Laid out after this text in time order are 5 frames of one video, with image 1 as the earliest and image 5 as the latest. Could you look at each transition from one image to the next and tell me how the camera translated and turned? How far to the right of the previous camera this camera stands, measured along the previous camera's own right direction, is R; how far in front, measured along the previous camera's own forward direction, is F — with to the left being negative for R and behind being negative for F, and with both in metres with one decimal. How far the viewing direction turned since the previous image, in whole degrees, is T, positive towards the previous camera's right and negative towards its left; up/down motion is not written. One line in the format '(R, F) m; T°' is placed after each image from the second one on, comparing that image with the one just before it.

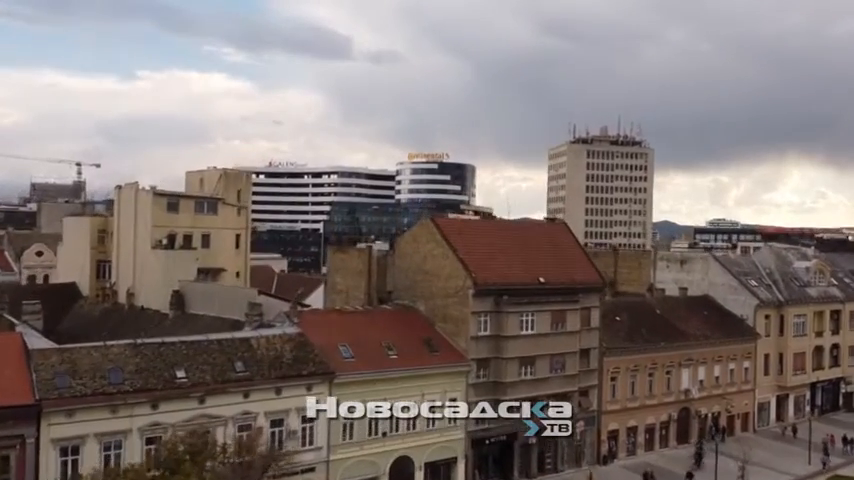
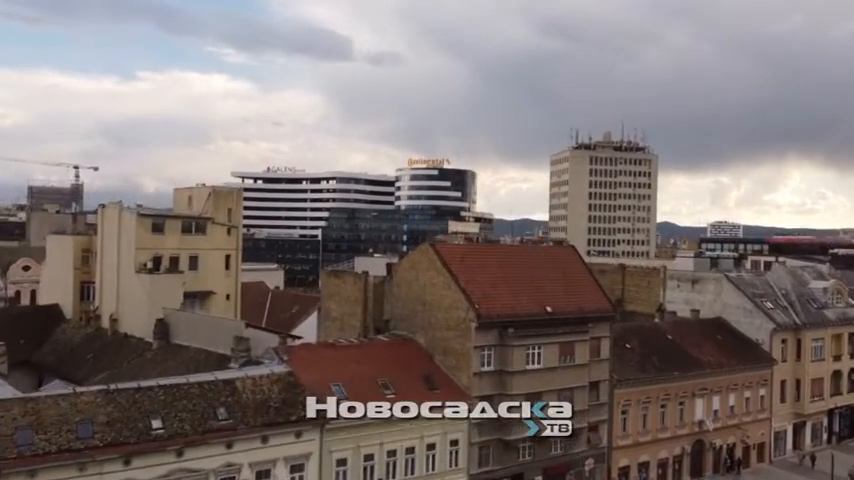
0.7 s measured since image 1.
(0.0, +2.3) m; 0°
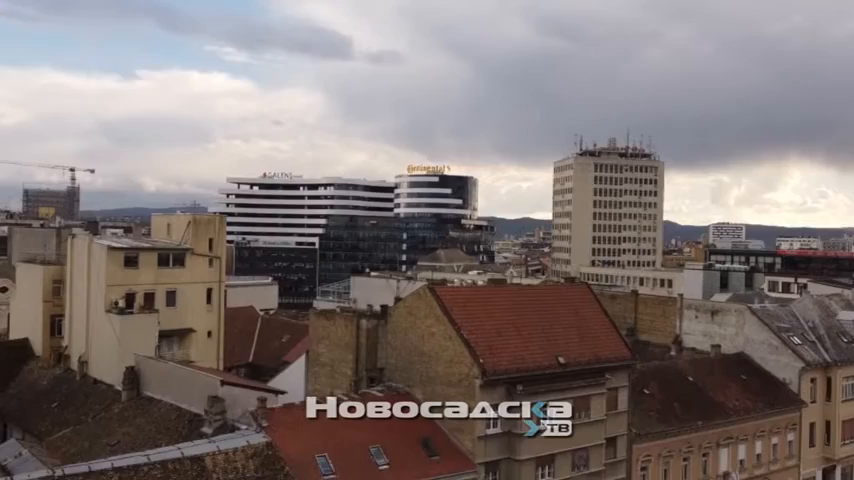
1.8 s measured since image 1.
(+0.1, +3.7) m; 0°
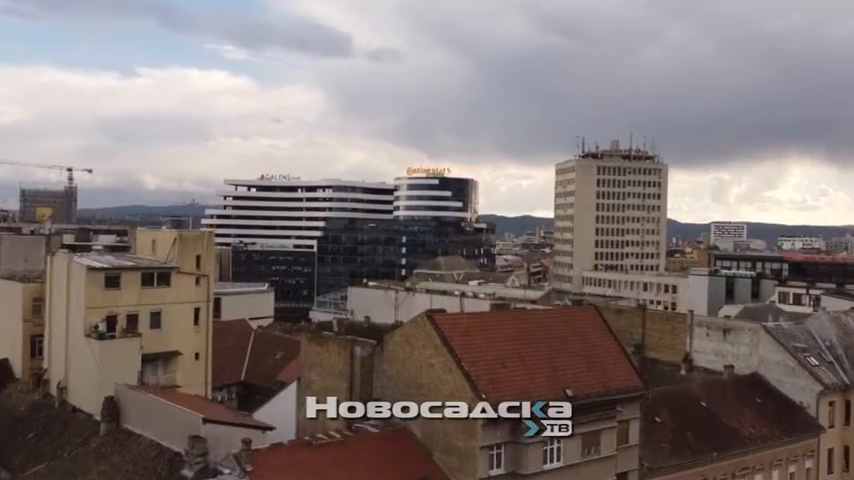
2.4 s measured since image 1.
(+0.1, +2.1) m; 0°
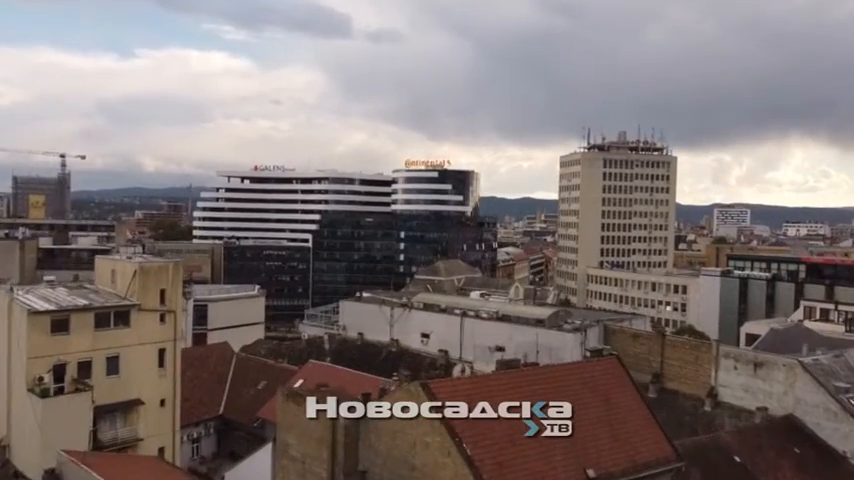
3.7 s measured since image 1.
(+0.2, +4.9) m; 0°
